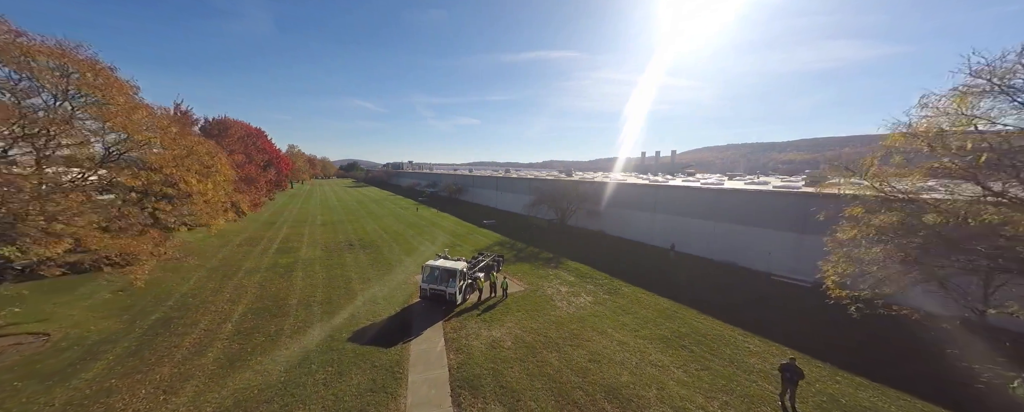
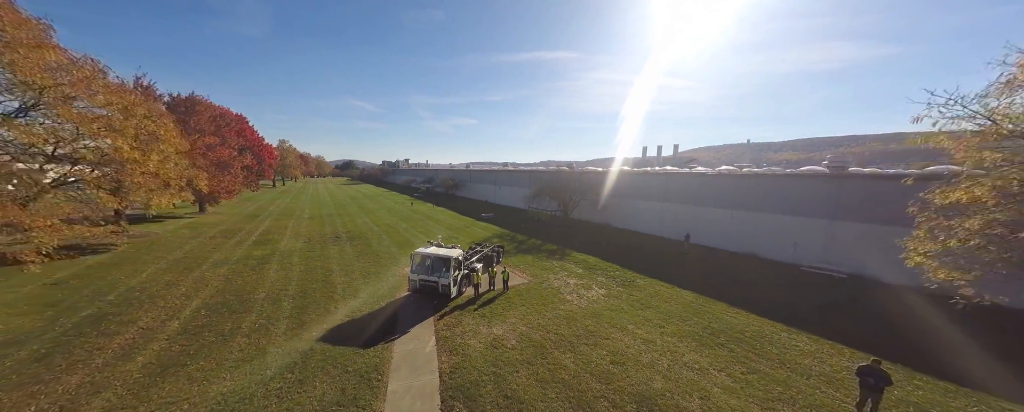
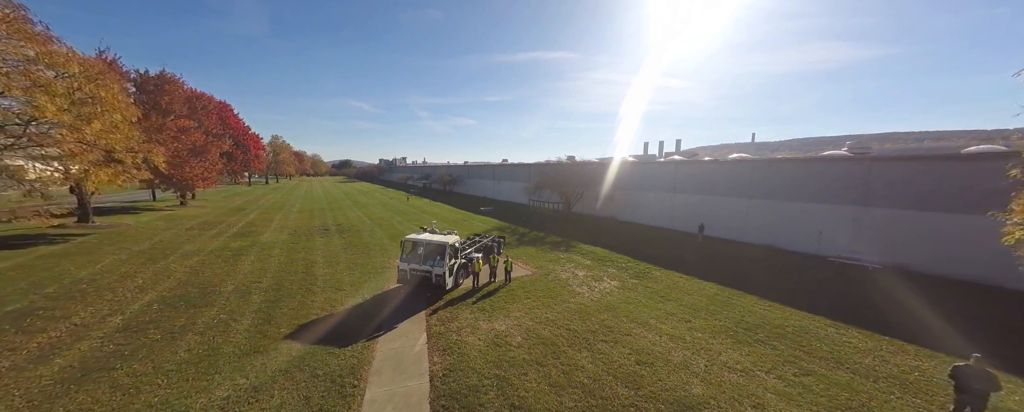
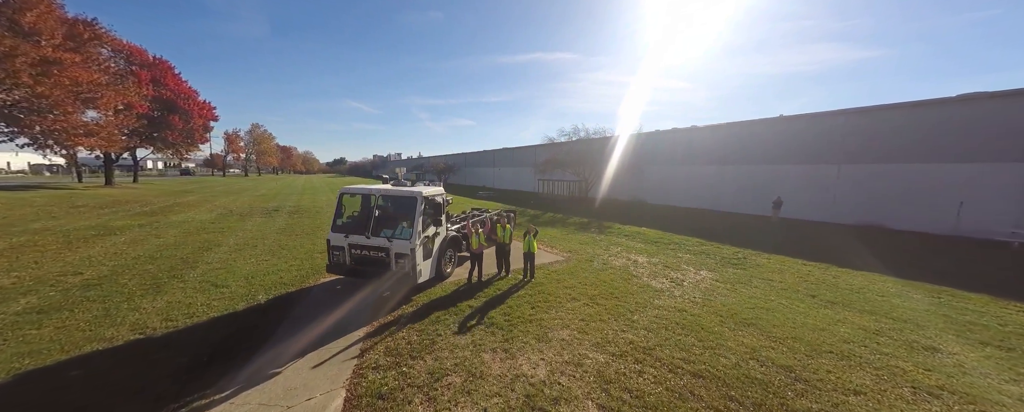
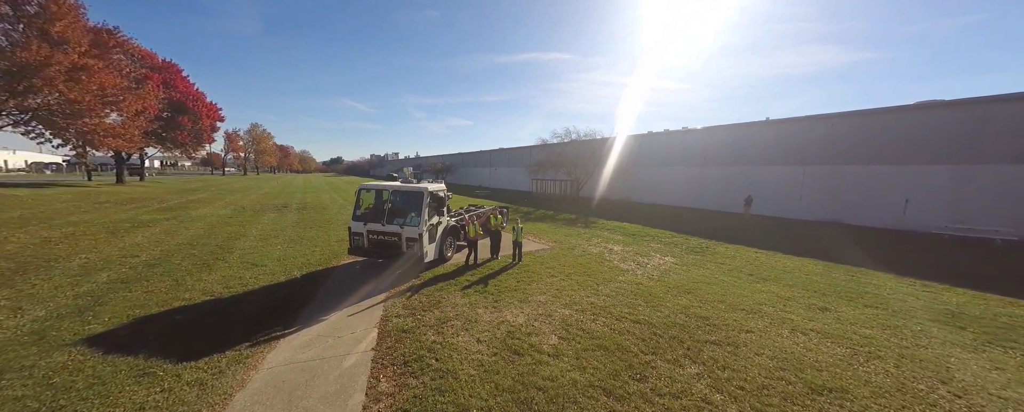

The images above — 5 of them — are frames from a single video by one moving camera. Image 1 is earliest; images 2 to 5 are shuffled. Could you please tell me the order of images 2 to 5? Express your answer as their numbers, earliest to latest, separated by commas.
2, 3, 5, 4
